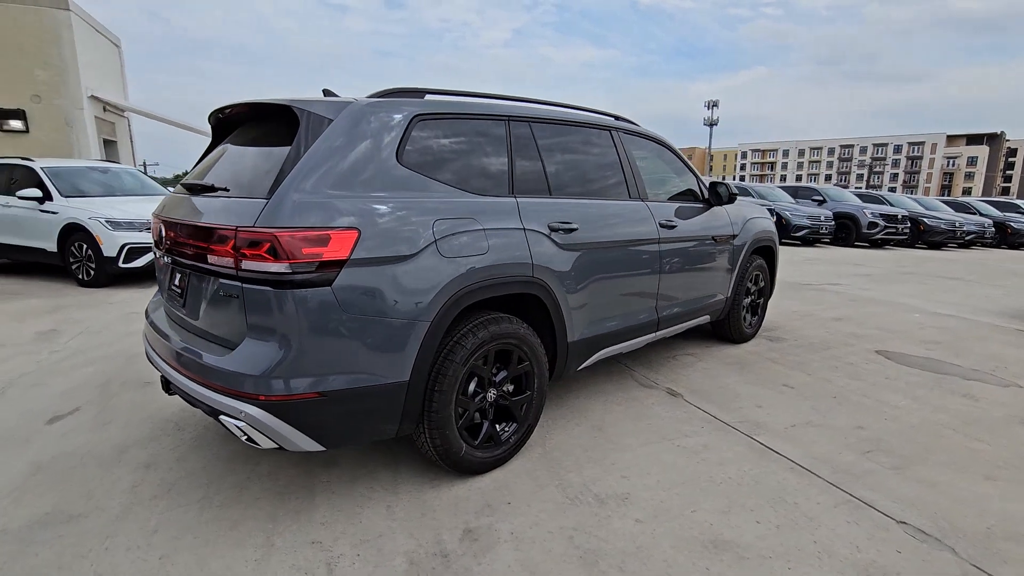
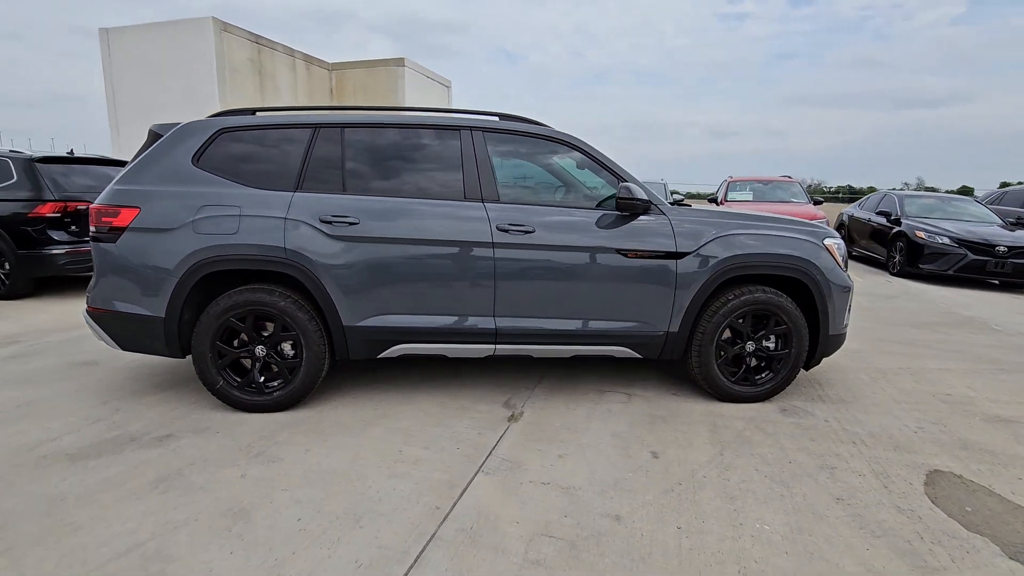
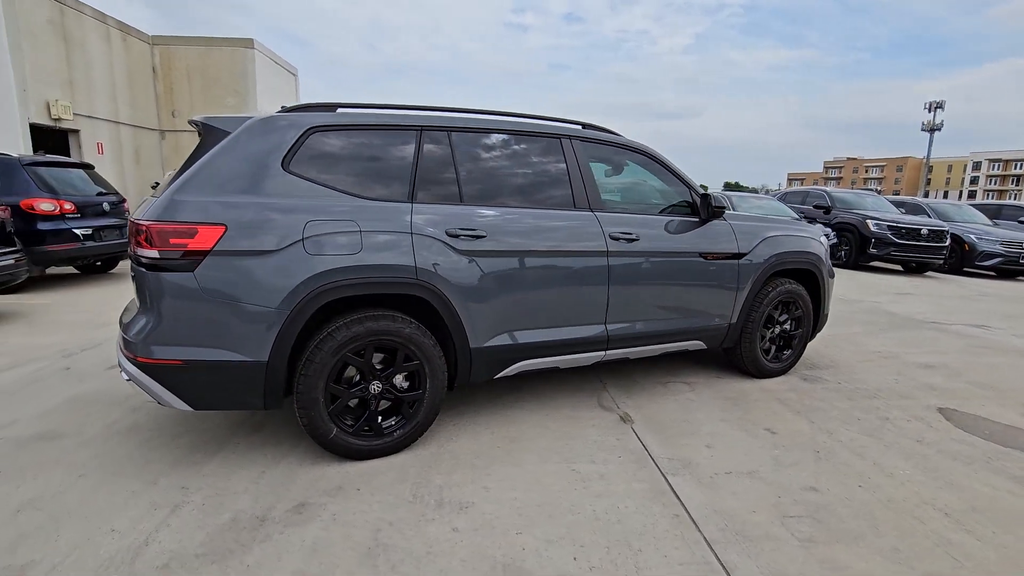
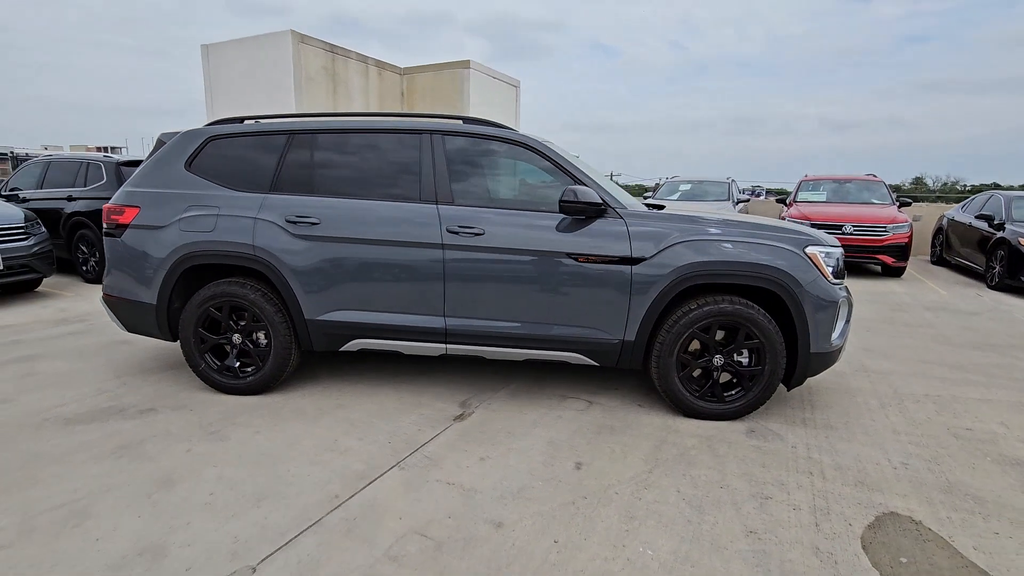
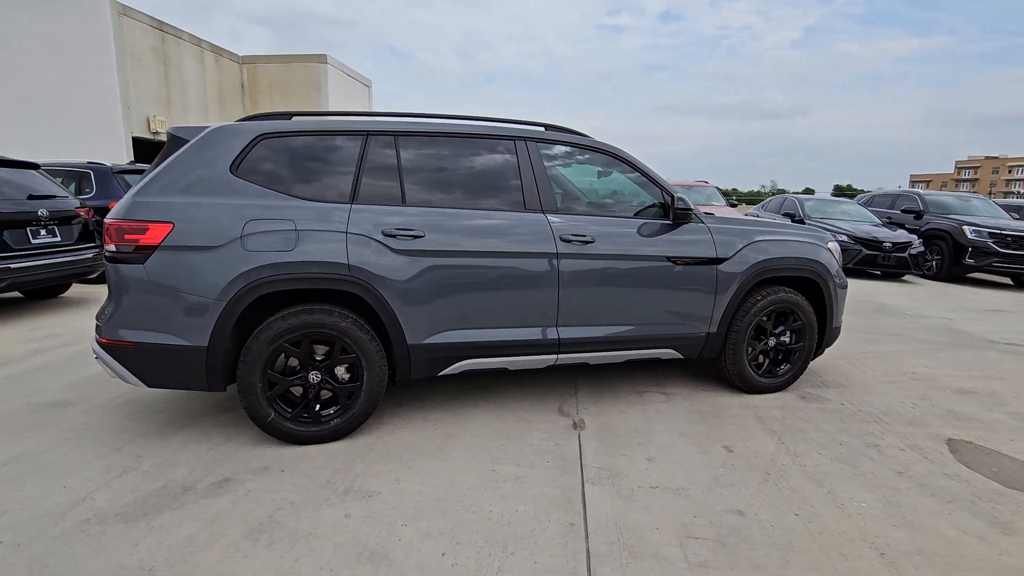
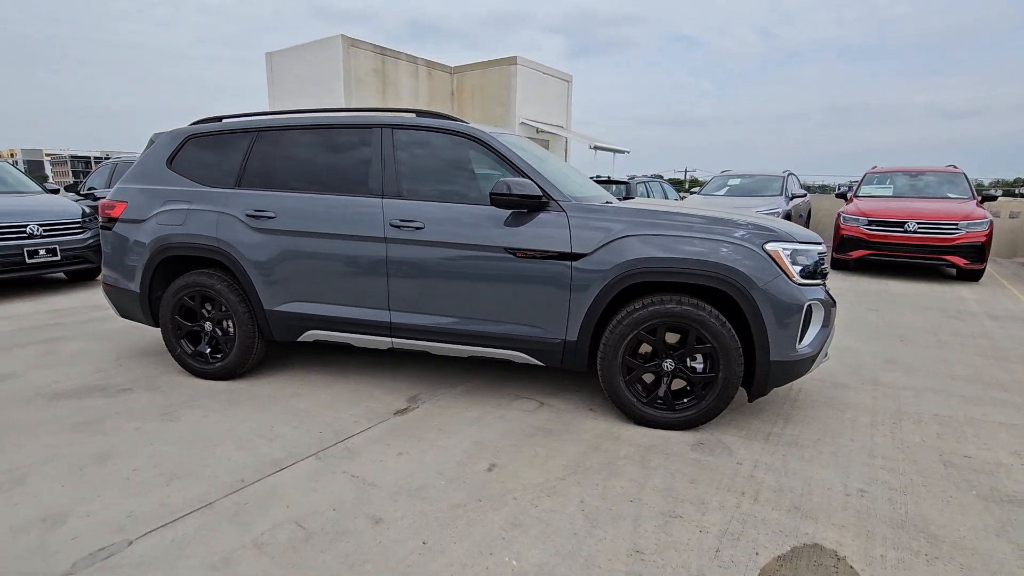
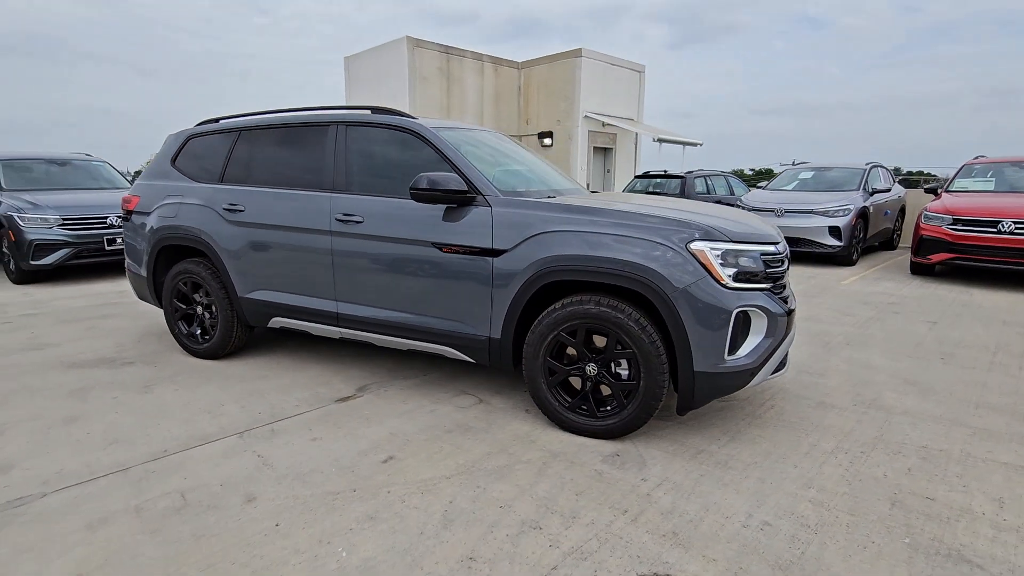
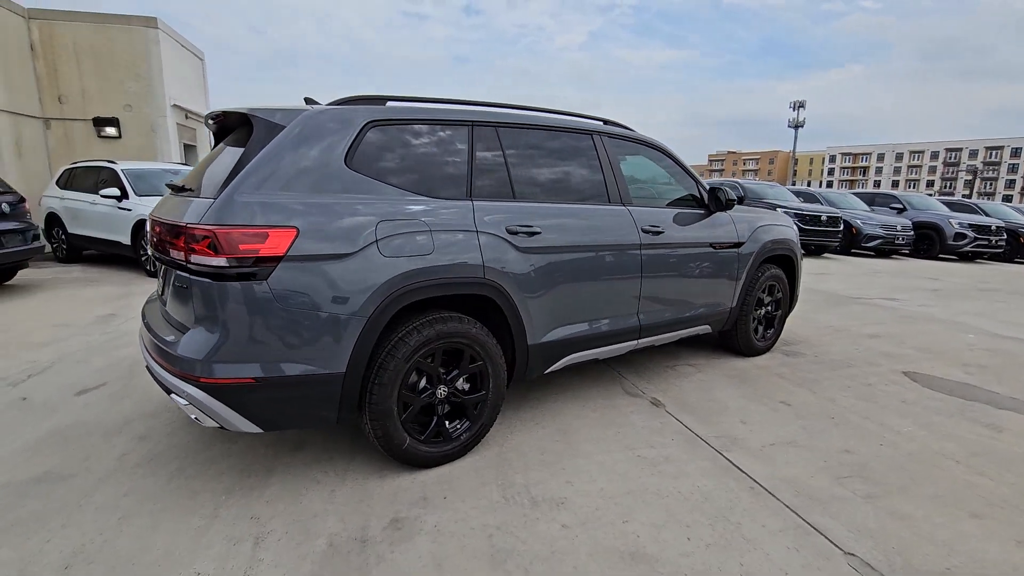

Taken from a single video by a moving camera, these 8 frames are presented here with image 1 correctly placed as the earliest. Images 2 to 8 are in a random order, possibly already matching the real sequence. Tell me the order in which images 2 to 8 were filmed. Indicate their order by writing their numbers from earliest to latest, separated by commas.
8, 3, 5, 2, 4, 6, 7
